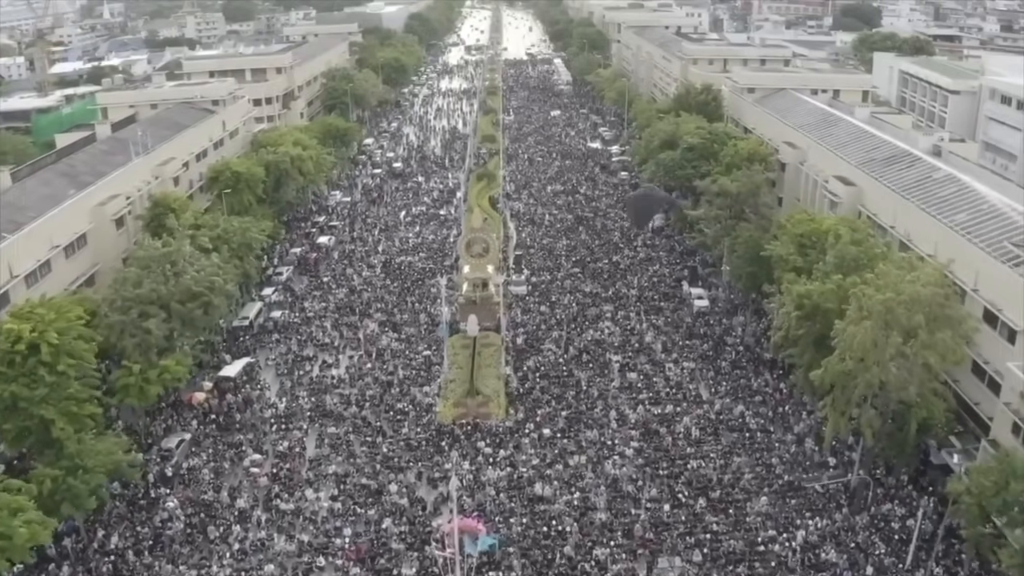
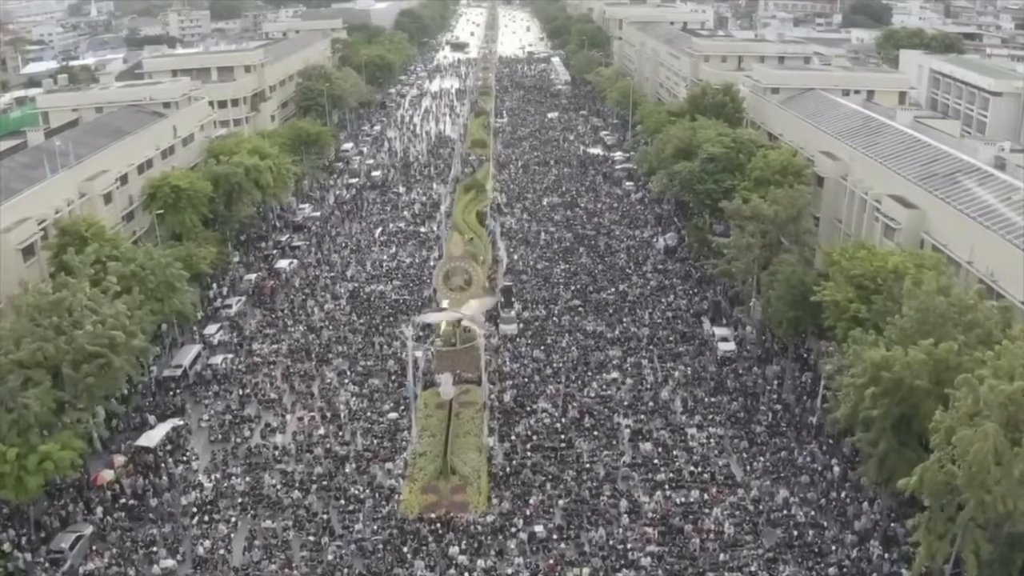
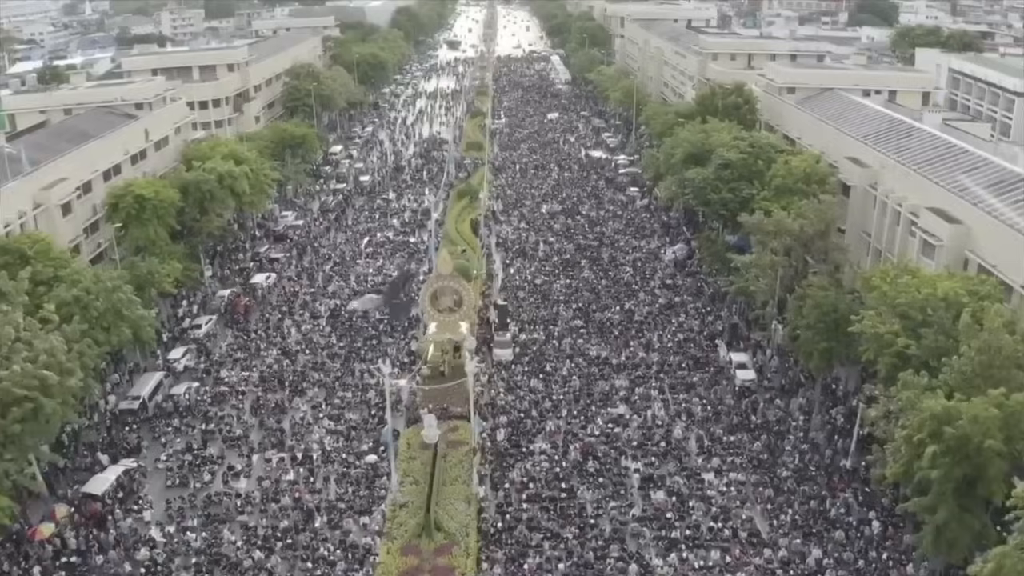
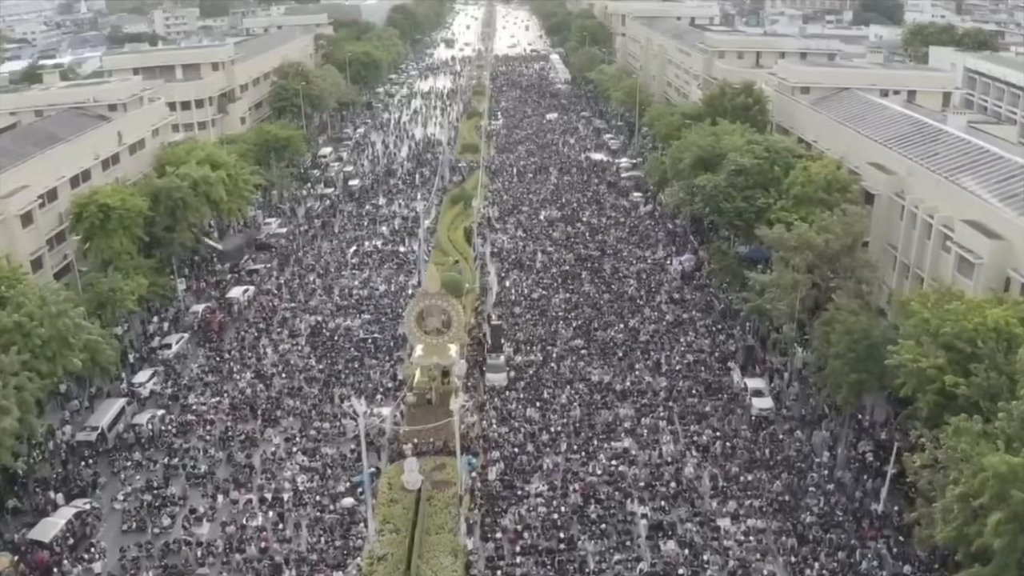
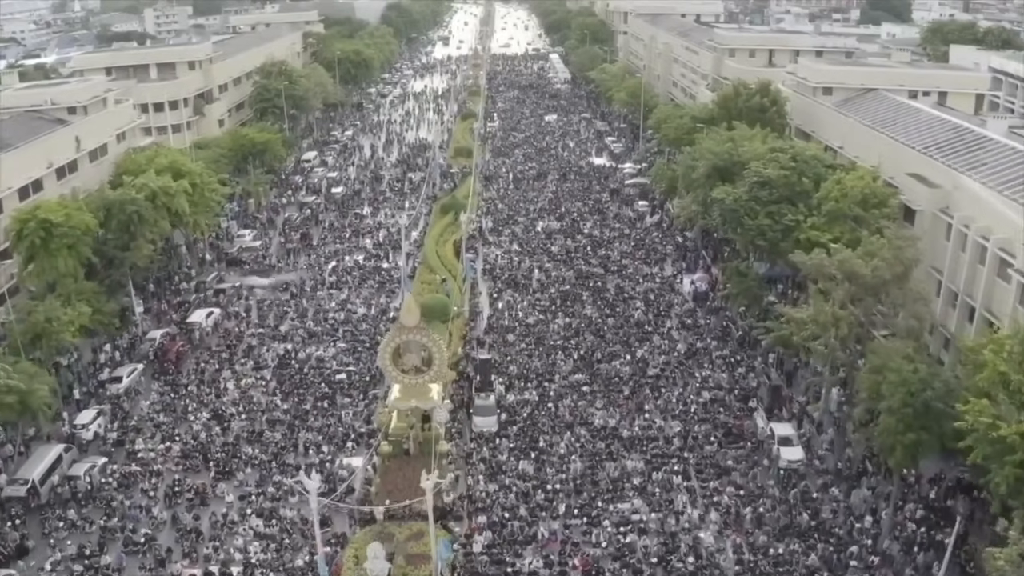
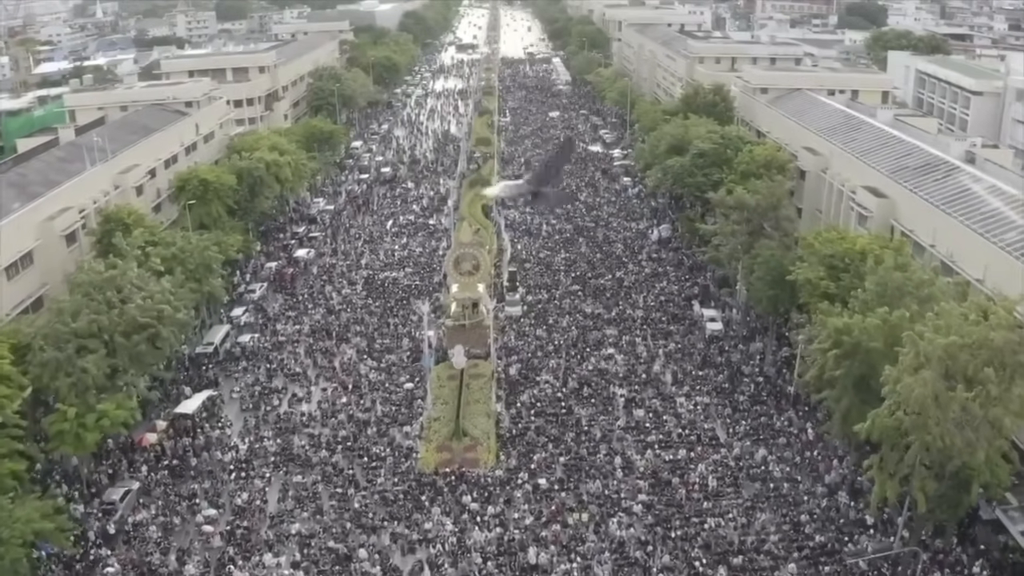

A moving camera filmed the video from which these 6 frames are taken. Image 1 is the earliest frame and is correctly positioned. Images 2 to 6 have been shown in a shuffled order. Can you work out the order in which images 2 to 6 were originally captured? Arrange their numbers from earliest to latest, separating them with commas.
6, 2, 3, 4, 5
